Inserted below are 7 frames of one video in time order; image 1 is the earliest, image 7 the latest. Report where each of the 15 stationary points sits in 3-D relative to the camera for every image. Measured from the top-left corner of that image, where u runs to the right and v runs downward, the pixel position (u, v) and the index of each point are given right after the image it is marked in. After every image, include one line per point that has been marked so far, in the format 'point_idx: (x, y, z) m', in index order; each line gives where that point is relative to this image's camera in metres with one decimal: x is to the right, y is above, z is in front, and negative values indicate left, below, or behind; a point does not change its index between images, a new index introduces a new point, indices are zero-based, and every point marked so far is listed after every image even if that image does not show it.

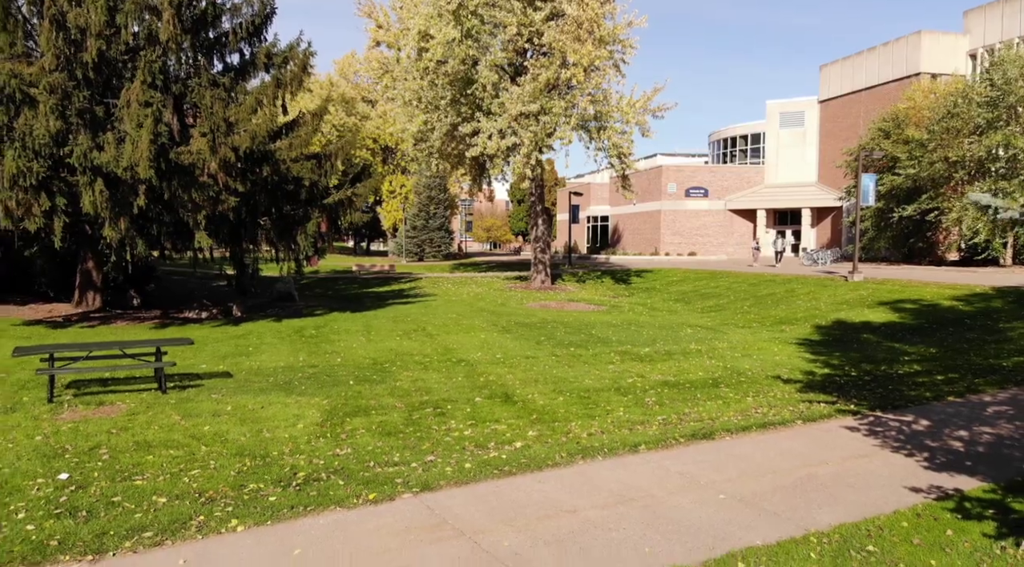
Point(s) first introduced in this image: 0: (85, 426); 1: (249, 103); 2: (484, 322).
0: (-5.1, -1.7, +8.4) m
1: (-6.2, +4.5, +16.9) m
2: (-0.8, -1.1, +19.2) m
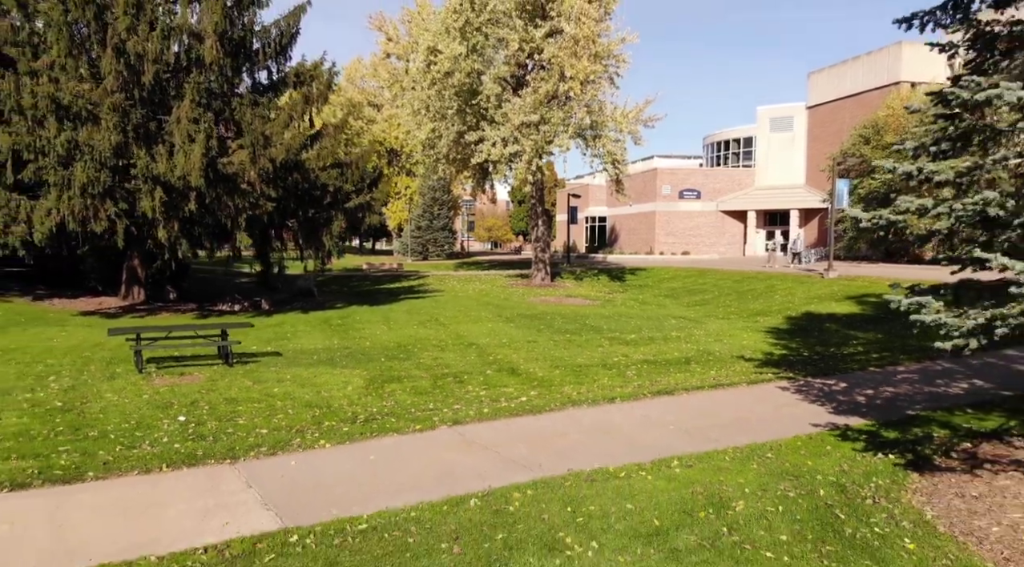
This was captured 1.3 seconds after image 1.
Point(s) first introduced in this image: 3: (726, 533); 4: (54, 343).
0: (-5.0, -1.6, +10.6) m
1: (-6.1, +4.6, +19.1) m
2: (-0.7, -0.9, +21.4) m
3: (+1.6, -1.9, +5.3) m
4: (-9.6, -1.2, +14.6) m
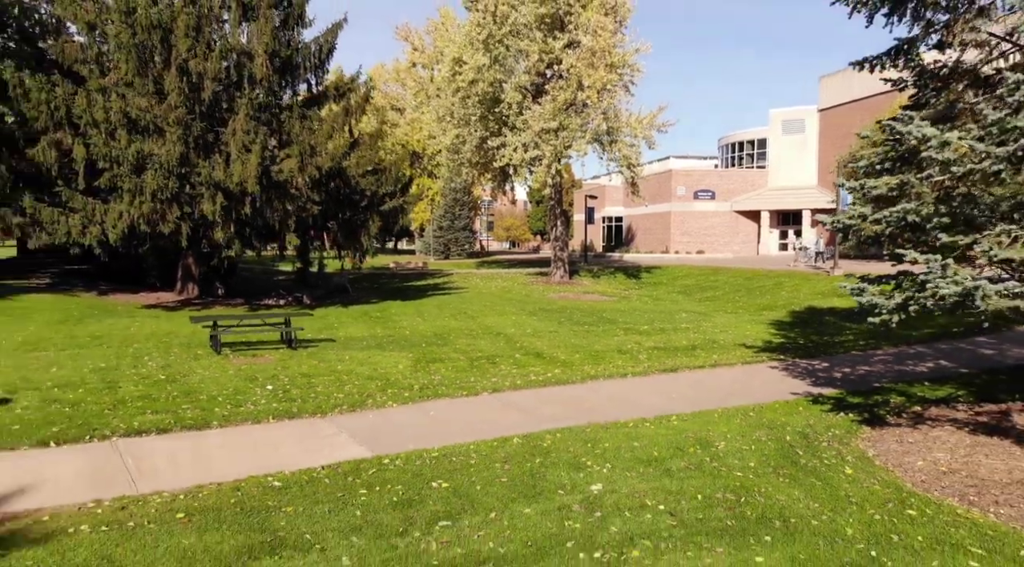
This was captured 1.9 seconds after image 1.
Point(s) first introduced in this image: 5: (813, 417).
0: (-4.5, -1.5, +12.4) m
1: (-5.4, +4.7, +21.0) m
2: (+0.1, -0.8, +23.1) m
3: (+2.0, -1.8, +7.0) m
4: (-9.0, -1.1, +16.6) m
5: (+3.8, -1.7, +8.8) m
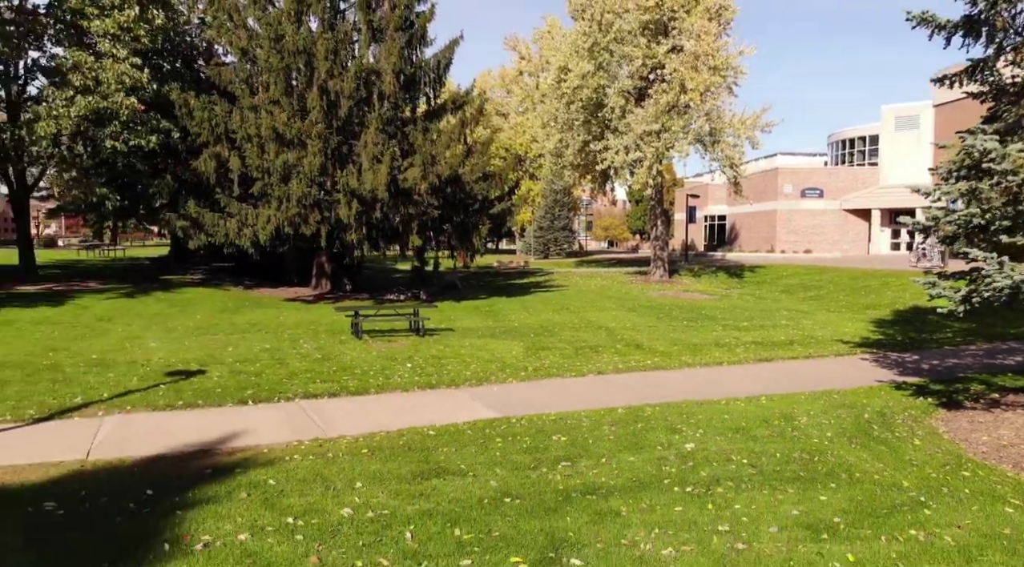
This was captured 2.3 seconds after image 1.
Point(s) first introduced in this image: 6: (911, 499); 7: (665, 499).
0: (-2.4, -1.4, +14.4) m
1: (-2.1, +4.9, +23.0) m
2: (+3.6, -0.7, +24.4) m
3: (+3.2, -1.7, +8.1) m
4: (-6.3, -1.0, +19.1) m
5: (+5.3, -1.6, +9.7) m
6: (+3.5, -1.9, +6.2) m
7: (+1.3, -1.9, +6.1) m
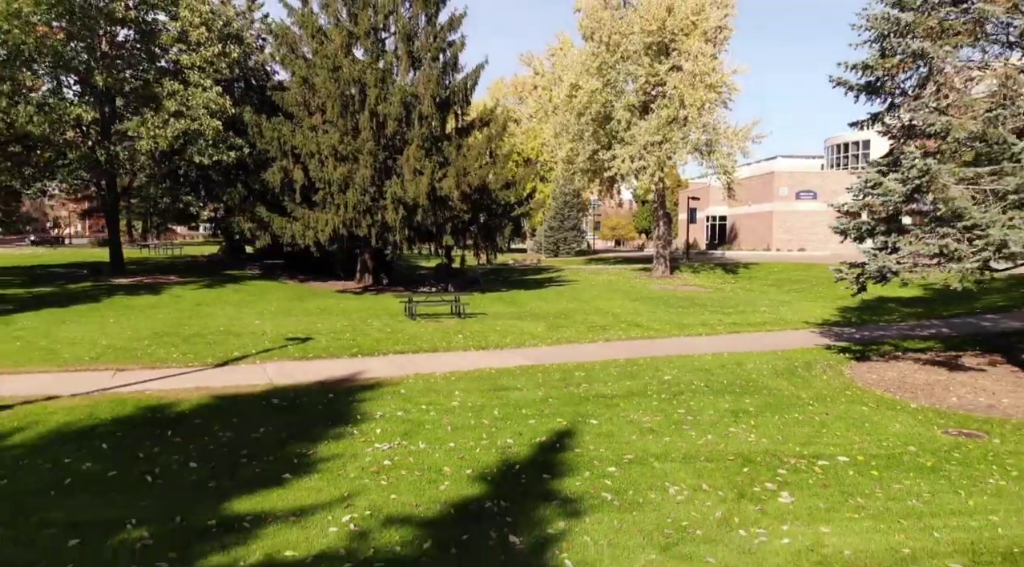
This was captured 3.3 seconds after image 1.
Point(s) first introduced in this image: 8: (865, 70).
0: (-1.8, -1.1, +18.2) m
1: (-1.4, +5.1, +26.8) m
2: (+4.4, -0.5, +28.1) m
3: (+3.8, -1.5, +11.9) m
4: (-5.6, -0.7, +23.0) m
5: (+5.9, -1.4, +13.4) m
6: (+4.1, -1.7, +10.0) m
7: (+1.9, -1.7, +9.9) m
8: (+6.1, +3.7, +12.3) m
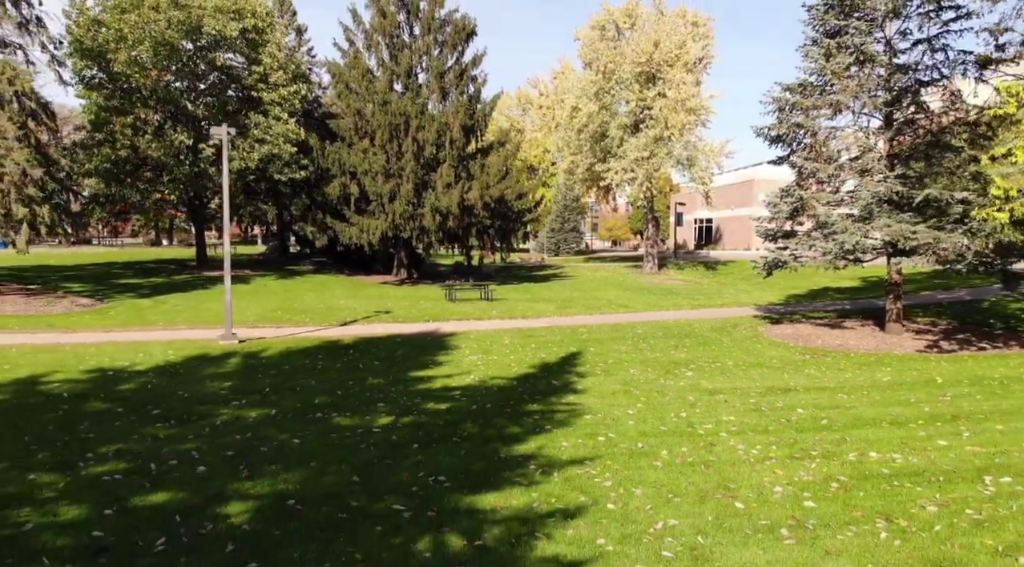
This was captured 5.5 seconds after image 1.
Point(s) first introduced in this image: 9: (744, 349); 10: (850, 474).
0: (-1.1, -0.8, +24.4) m
1: (-0.7, +5.4, +32.9) m
2: (+5.0, -0.2, +34.3) m
3: (+4.5, -1.1, +18.1) m
4: (-4.9, -0.4, +29.1) m
5: (+6.6, -1.0, +19.6) m
6: (+4.8, -1.3, +16.1) m
7: (+2.6, -1.3, +16.1) m
8: (+6.8, +4.1, +18.5) m
9: (+5.1, -1.4, +15.4) m
10: (+3.4, -1.9, +7.0) m
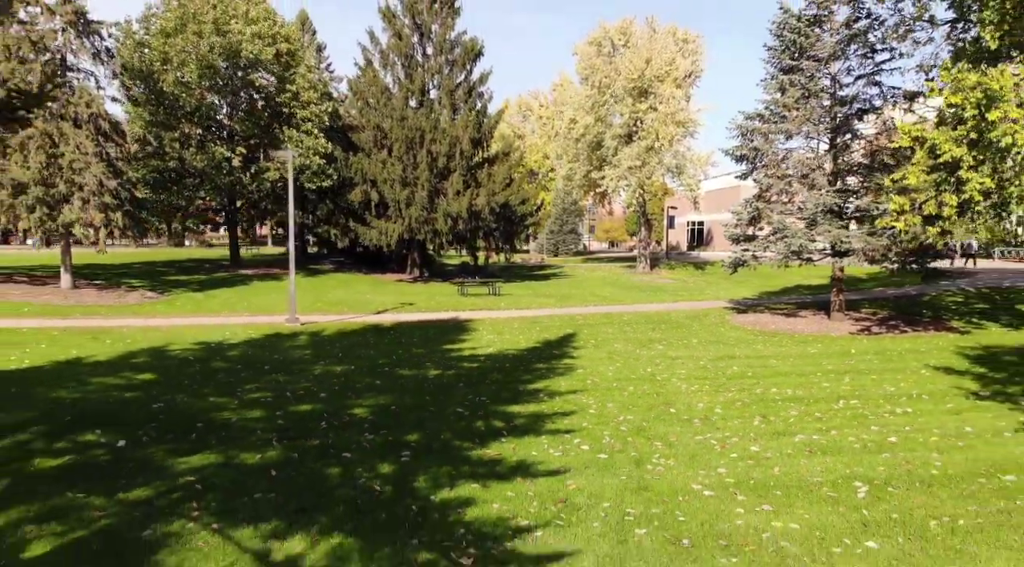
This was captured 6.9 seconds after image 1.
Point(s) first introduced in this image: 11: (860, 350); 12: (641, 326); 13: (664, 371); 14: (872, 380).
0: (-0.9, -0.6, +28.0) m
1: (-0.5, +5.6, +36.5) m
2: (+5.2, 0.0, +37.9) m
3: (+4.7, -1.0, +21.7) m
4: (-4.7, -0.2, +32.7) m
5: (+6.8, -0.9, +23.2) m
6: (+5.0, -1.2, +19.7) m
7: (+2.8, -1.2, +19.7) m
8: (+7.0, +4.2, +22.1) m
9: (+5.3, -1.3, +19.0) m
10: (+3.6, -1.7, +10.6) m
11: (+7.9, -1.5, +16.0) m
12: (+3.7, -1.2, +19.8) m
13: (+2.8, -1.6, +12.8) m
14: (+6.4, -1.7, +12.4) m
